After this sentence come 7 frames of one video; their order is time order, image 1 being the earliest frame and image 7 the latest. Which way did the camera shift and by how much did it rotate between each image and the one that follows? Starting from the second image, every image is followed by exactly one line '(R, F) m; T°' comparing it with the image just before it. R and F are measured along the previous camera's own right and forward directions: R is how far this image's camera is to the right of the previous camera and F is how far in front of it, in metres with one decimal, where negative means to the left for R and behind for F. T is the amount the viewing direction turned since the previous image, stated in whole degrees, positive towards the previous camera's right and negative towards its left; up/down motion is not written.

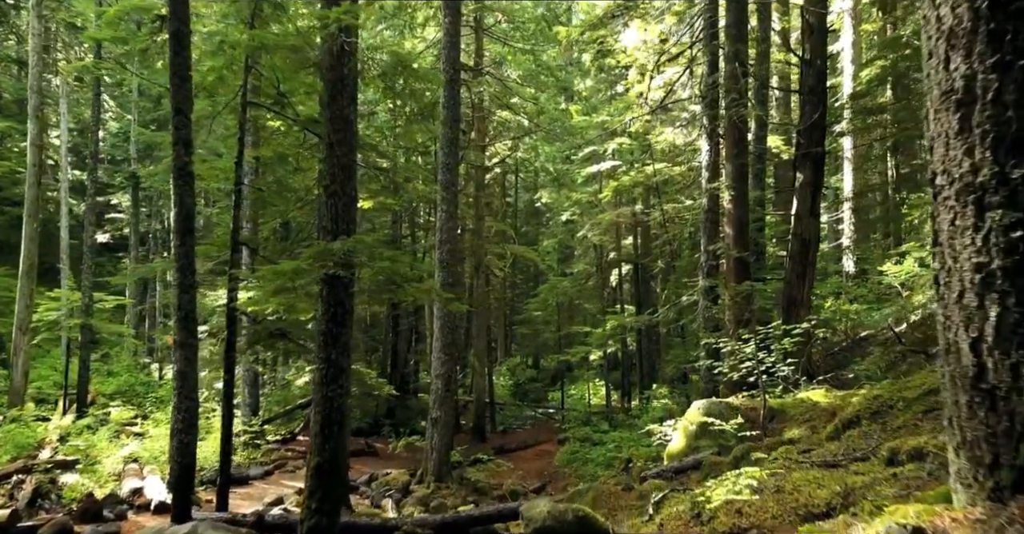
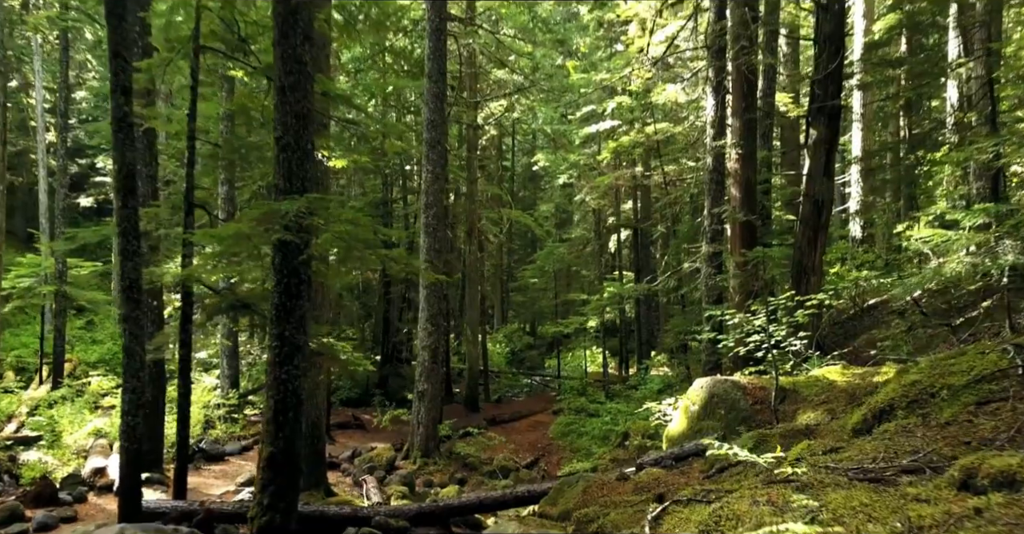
(+0.2, +1.0) m; 0°
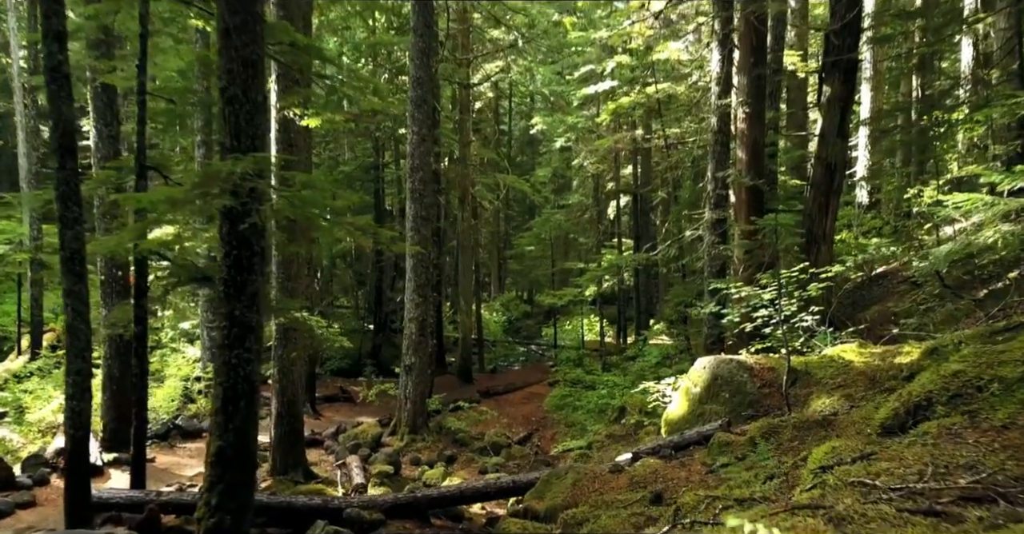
(+0.2, +0.9) m; 0°
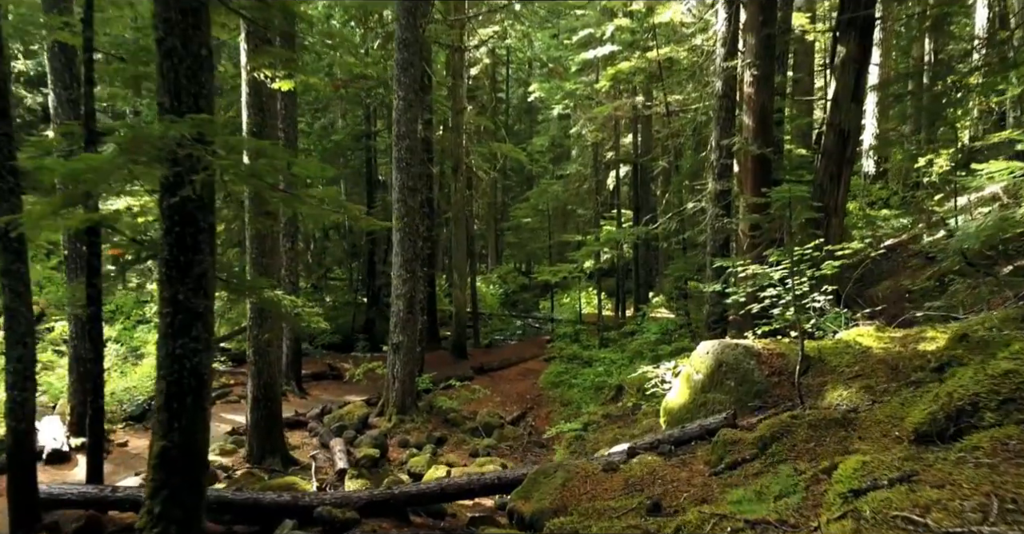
(+0.1, +0.8) m; 0°
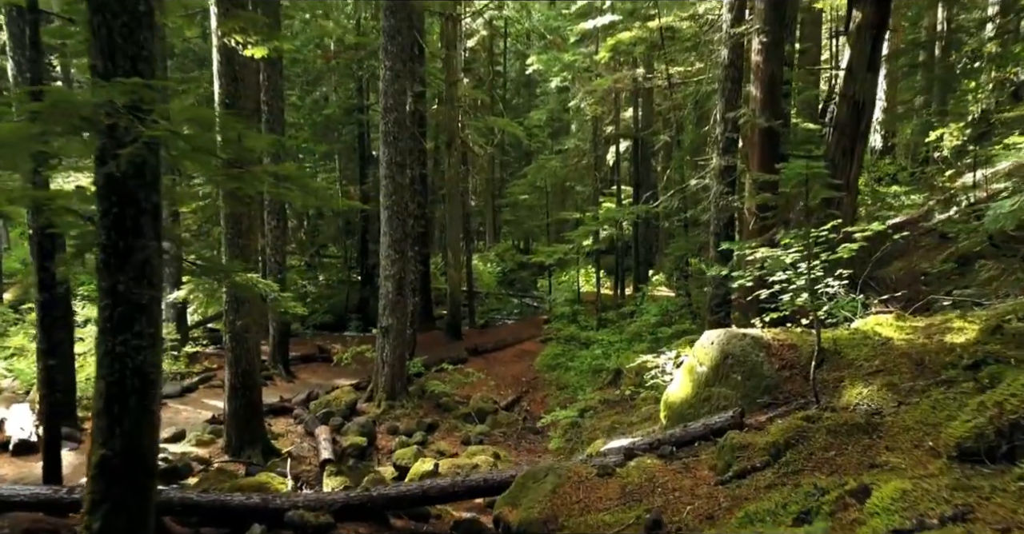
(+0.1, +0.7) m; 0°
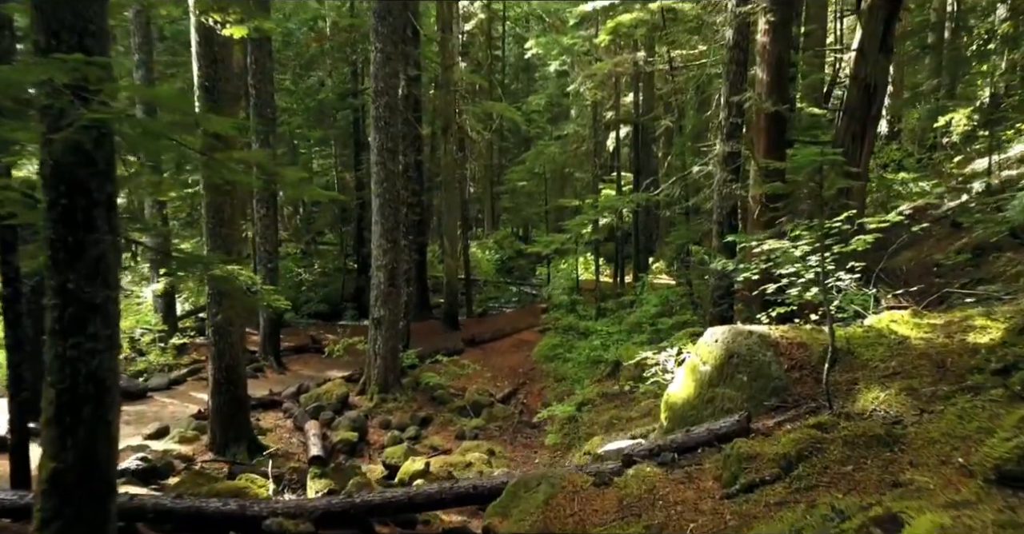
(+0.1, +0.4) m; 0°
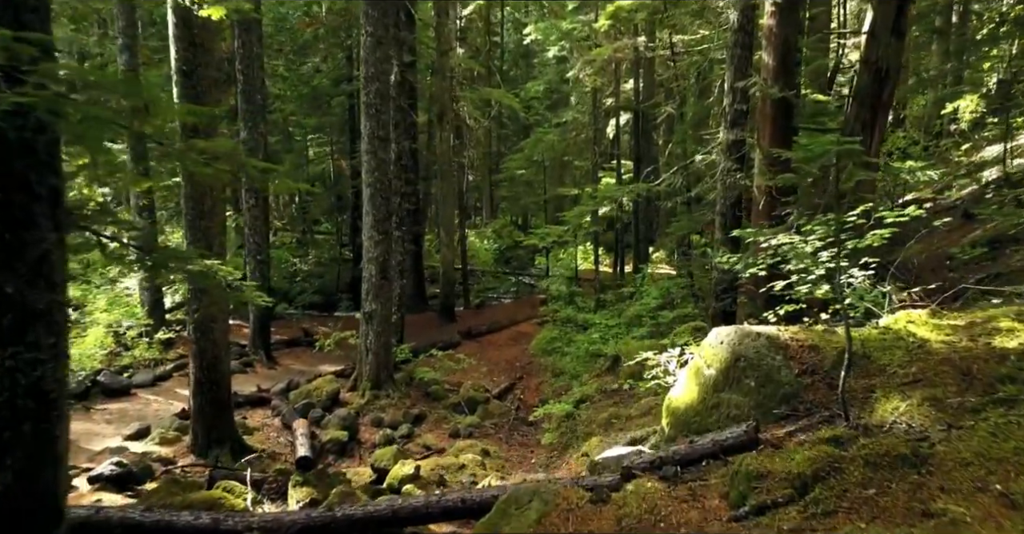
(+0.1, +0.5) m; 0°
